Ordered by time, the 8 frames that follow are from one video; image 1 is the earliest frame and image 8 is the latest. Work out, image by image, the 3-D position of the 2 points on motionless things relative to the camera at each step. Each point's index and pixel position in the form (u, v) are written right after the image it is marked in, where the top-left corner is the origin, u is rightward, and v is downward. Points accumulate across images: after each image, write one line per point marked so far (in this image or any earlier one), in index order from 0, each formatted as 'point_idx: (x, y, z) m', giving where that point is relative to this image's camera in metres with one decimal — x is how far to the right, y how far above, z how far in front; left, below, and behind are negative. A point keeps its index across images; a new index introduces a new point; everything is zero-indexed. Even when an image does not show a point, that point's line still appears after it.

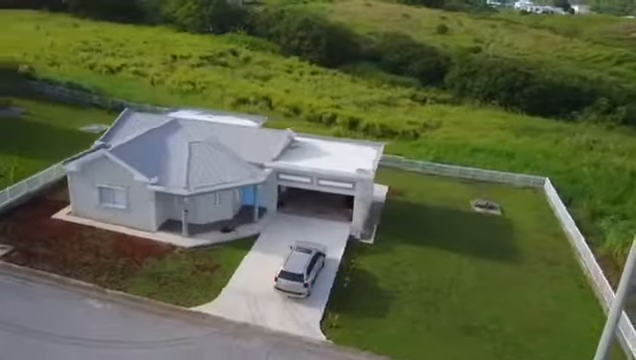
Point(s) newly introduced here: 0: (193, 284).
0: (-4.9, -4.0, +19.9) m
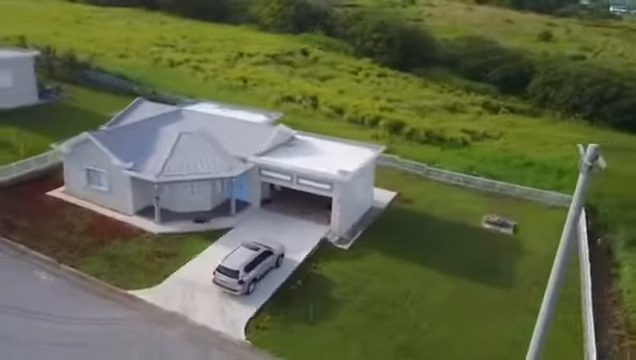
0: (-7.0, -3.5, +20.3) m
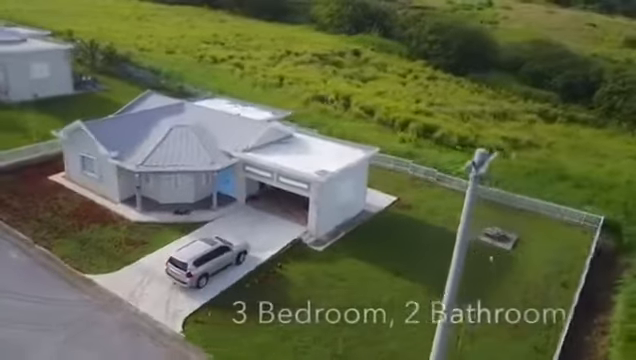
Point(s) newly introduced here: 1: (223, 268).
0: (-8.6, -3.1, +20.9) m
1: (-3.7, -3.4, +19.9) m
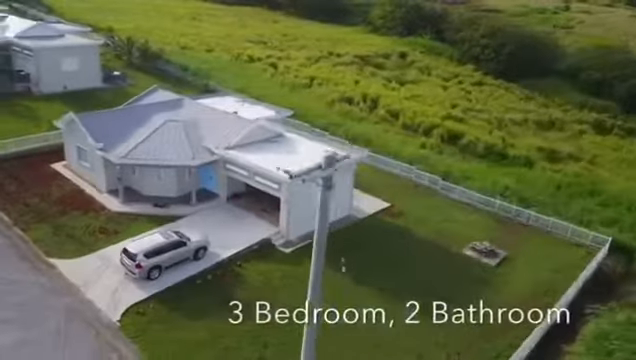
0: (-10.2, -2.6, +21.8) m
1: (-5.6, -3.2, +20.2) m
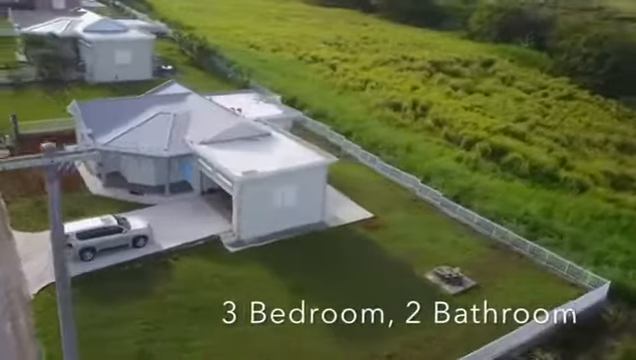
0: (-12.5, -1.7, +23.5) m
1: (-8.4, -2.8, +21.0) m
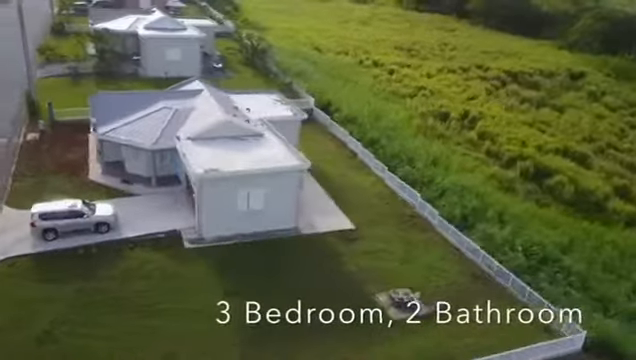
0: (-14.0, -0.9, +25.5) m
1: (-10.6, -2.2, +22.2) m
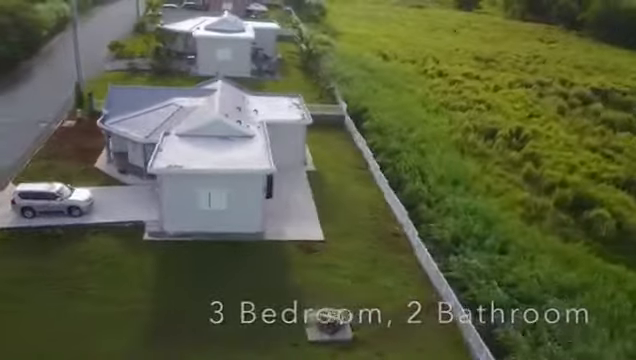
0: (-15.0, +0.1, +28.0) m
1: (-12.5, -1.5, +24.0) m
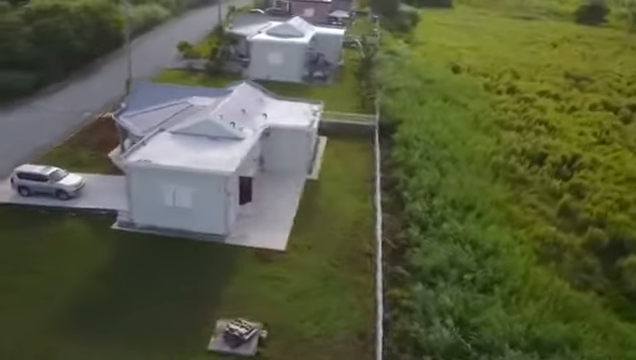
0: (-15.3, +1.0, +30.6) m
1: (-13.9, -0.6, +26.1) m
